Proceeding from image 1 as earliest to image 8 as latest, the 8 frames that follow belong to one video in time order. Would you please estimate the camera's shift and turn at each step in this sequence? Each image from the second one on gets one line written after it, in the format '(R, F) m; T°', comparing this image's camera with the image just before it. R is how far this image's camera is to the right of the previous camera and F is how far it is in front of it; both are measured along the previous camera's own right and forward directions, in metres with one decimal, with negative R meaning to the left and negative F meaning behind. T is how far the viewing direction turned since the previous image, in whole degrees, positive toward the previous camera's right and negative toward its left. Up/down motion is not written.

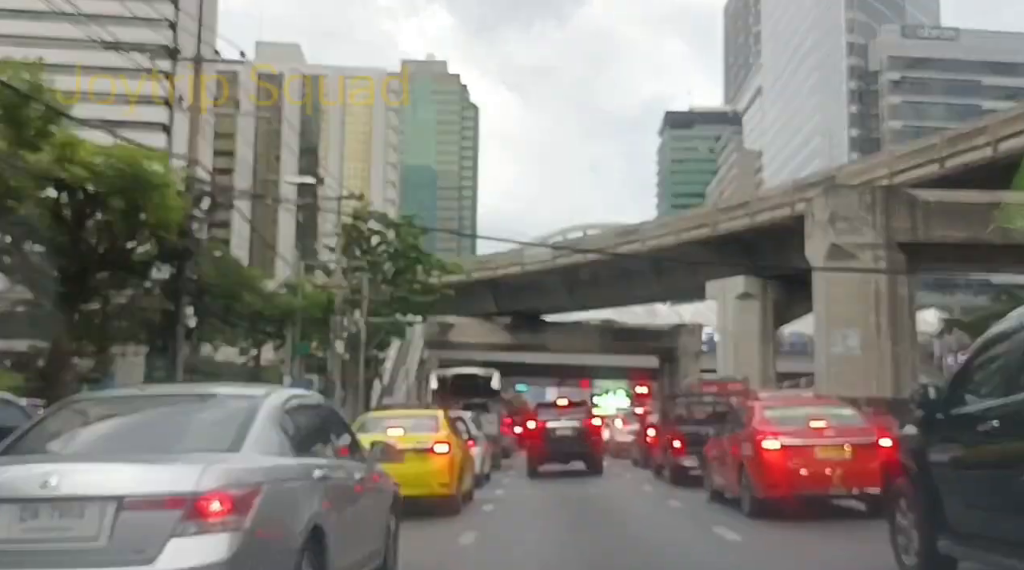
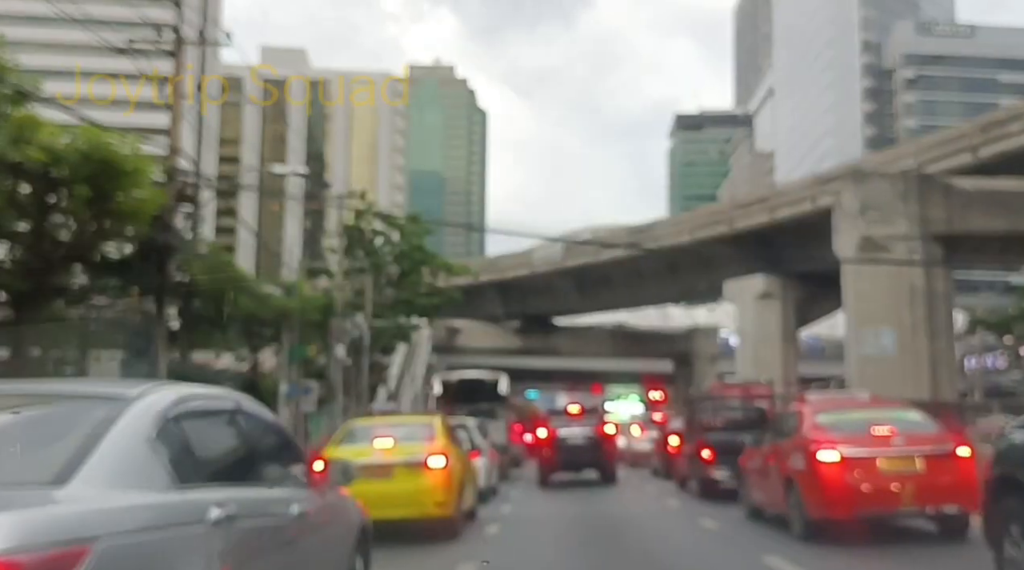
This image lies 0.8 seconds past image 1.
(+0.1, +1.9) m; -1°
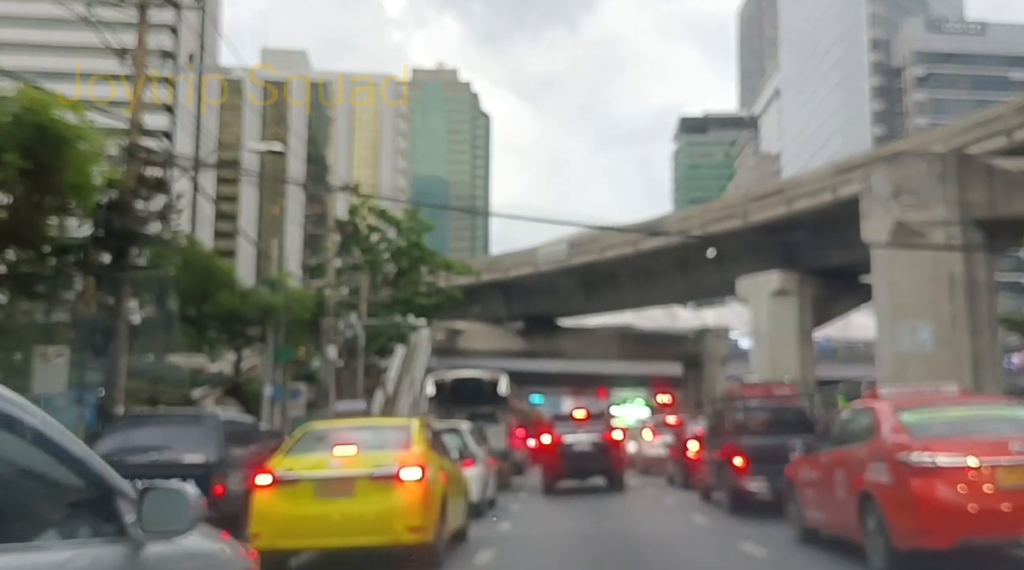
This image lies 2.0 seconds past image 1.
(+0.1, +2.3) m; 0°
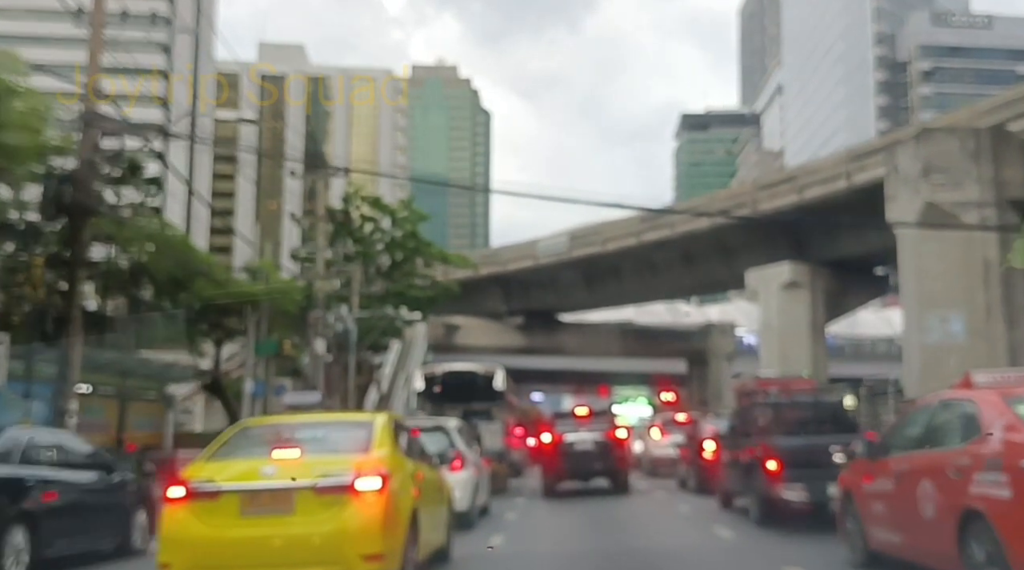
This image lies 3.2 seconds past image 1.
(+0.1, +2.0) m; 0°
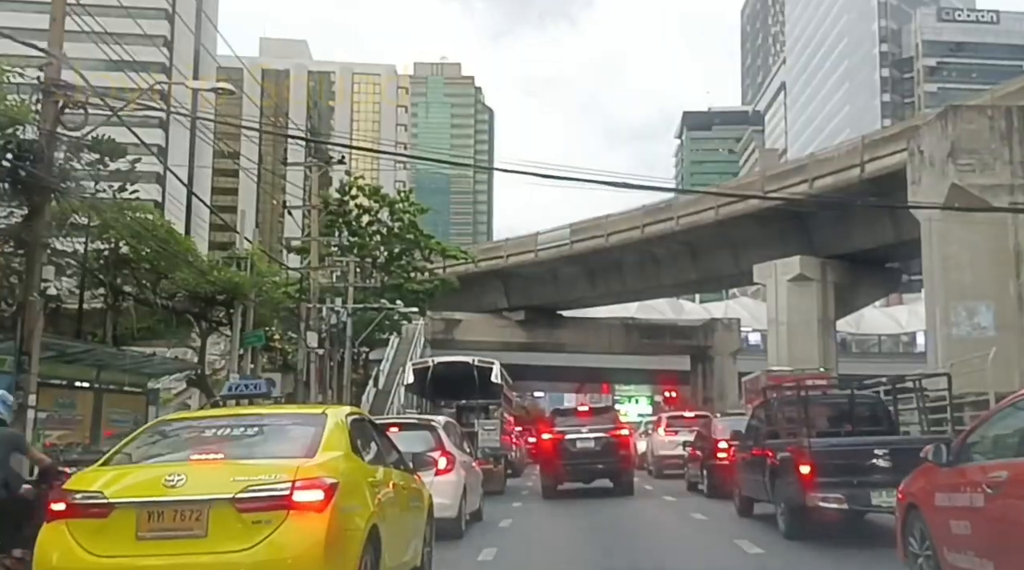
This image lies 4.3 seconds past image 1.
(+0.1, +1.5) m; 0°
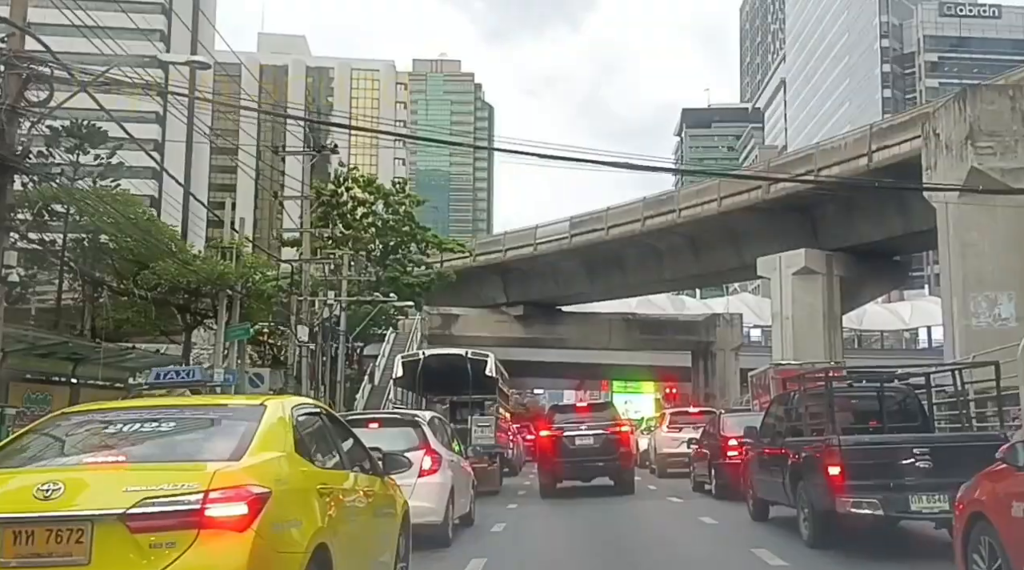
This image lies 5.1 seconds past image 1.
(+0.1, +1.1) m; 0°
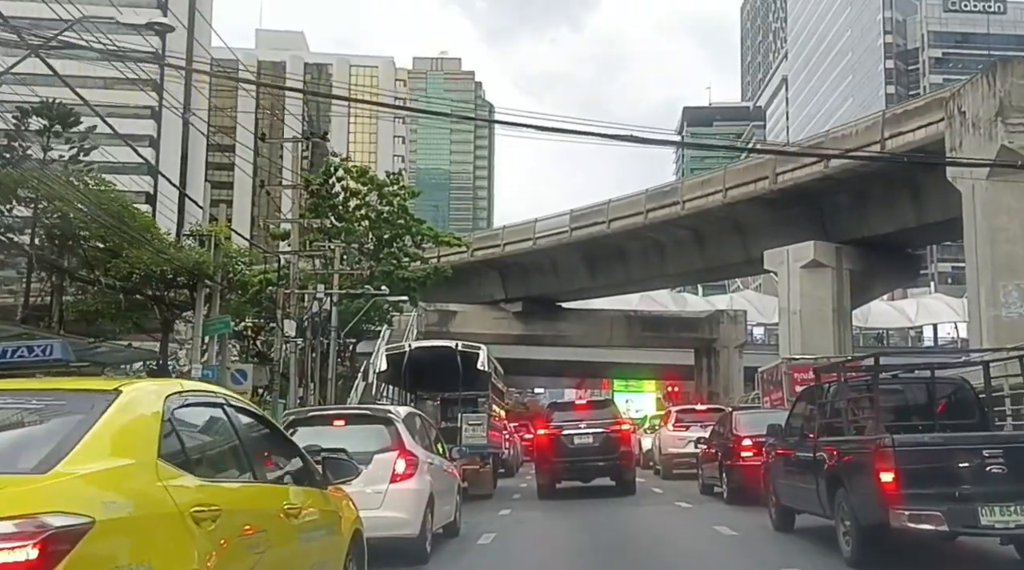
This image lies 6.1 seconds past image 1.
(+0.1, +1.5) m; 0°
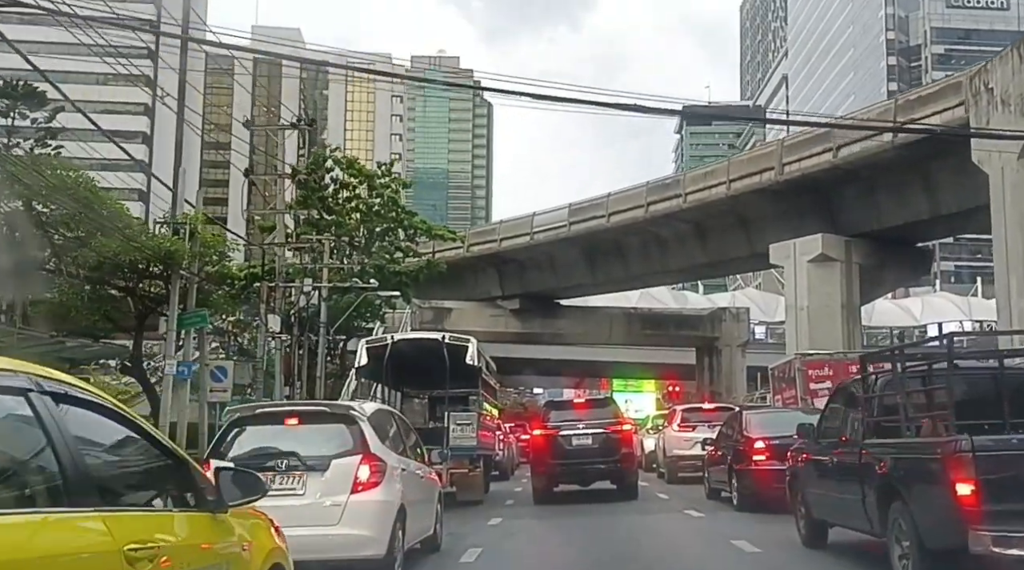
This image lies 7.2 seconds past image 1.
(+0.1, +1.5) m; 0°
